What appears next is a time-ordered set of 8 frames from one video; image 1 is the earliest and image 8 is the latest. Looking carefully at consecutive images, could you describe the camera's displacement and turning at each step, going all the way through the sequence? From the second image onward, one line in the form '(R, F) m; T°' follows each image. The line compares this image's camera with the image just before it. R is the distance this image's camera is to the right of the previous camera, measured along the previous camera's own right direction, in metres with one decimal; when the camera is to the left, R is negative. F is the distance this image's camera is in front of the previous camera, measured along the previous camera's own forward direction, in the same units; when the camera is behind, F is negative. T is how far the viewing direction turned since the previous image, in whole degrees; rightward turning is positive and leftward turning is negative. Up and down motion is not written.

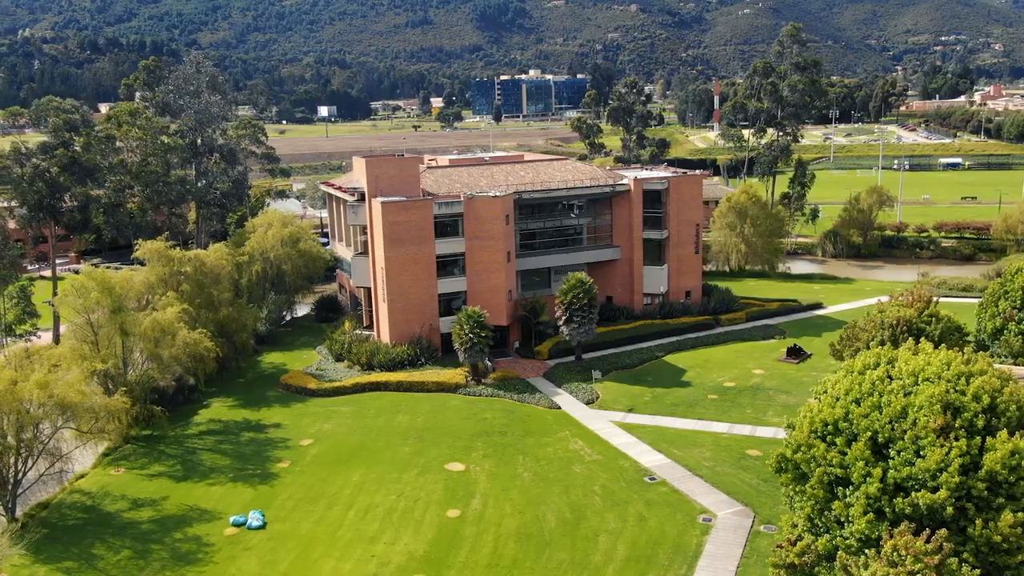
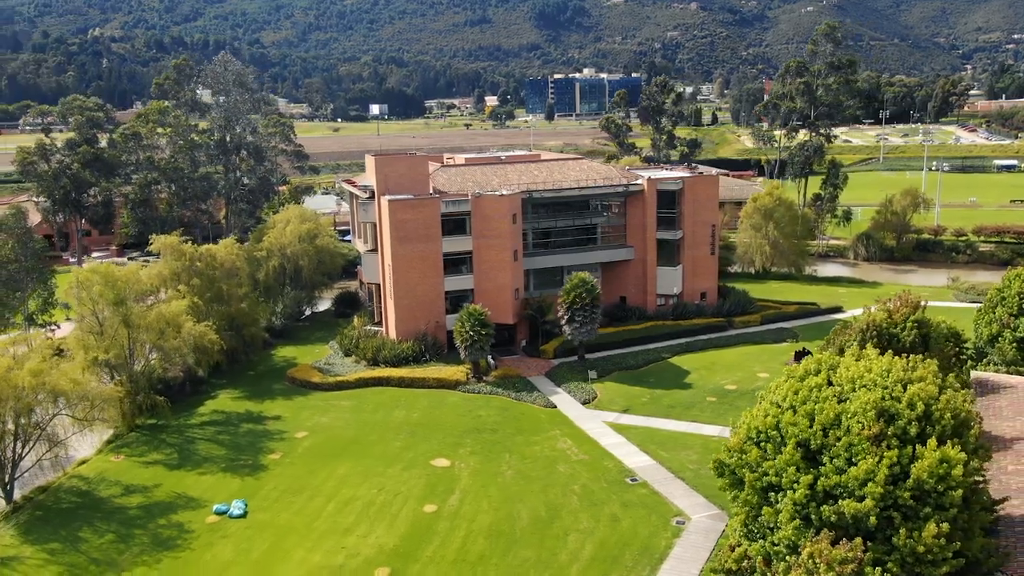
(+2.8, -0.1) m; -4°
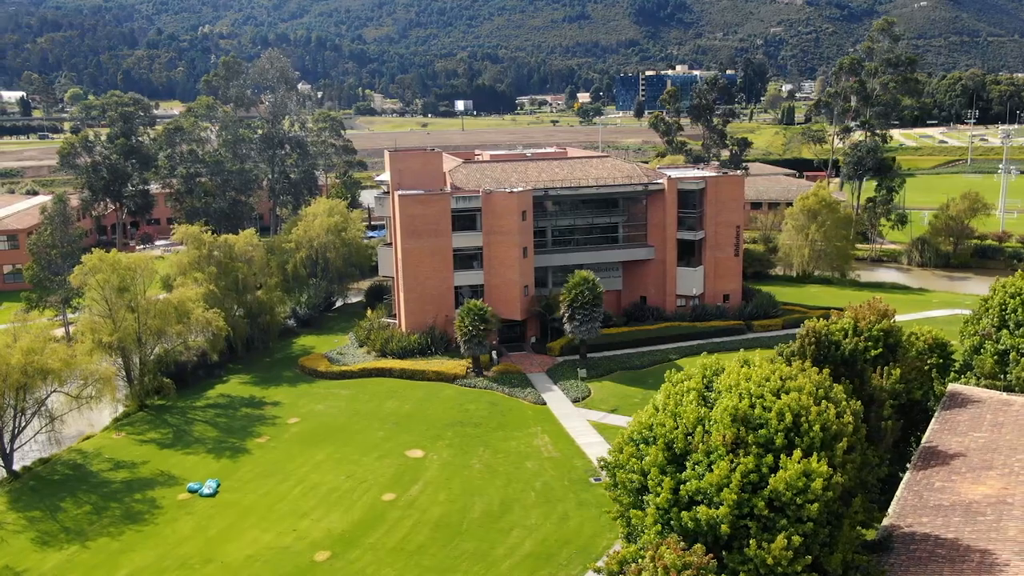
(+4.8, -0.1) m; -6°
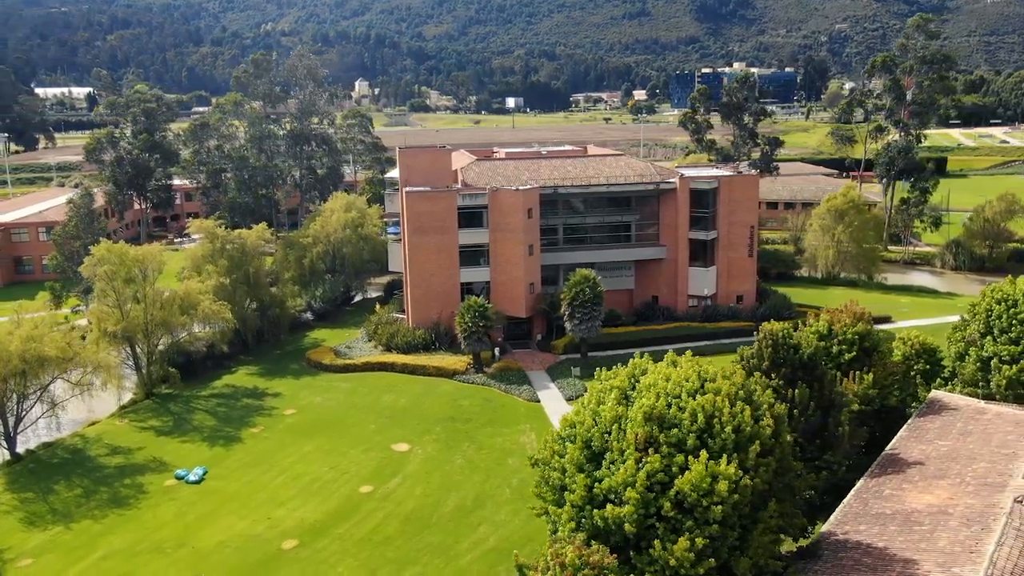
(+2.9, -0.1) m; -4°
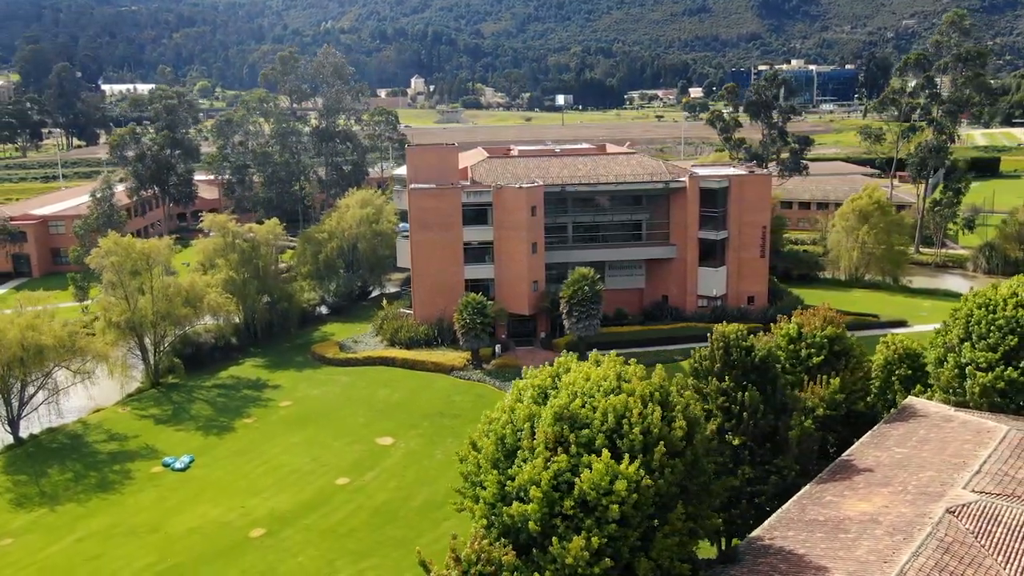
(+3.0, -0.1) m; -4°
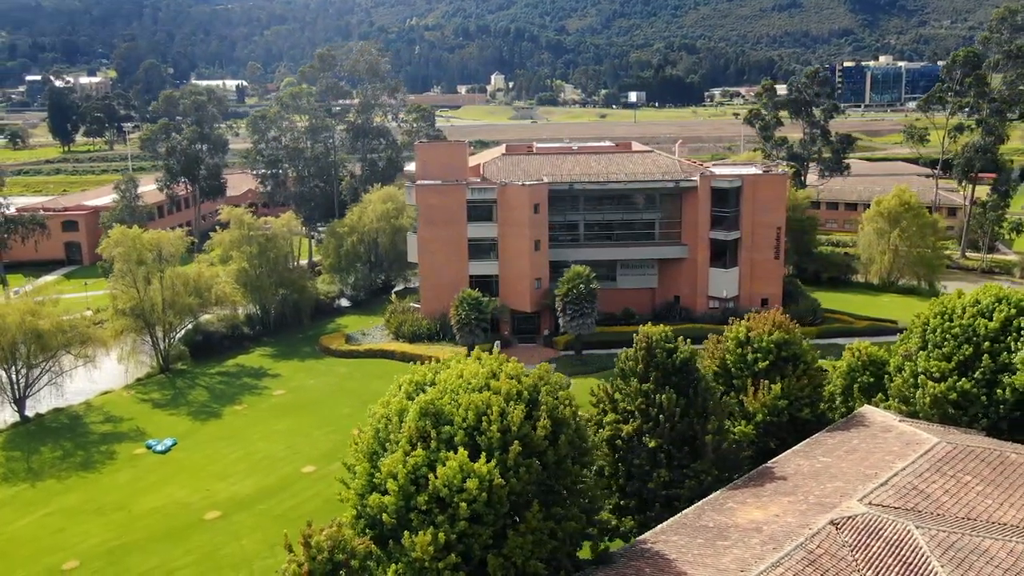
(+4.5, 0.0) m; -5°
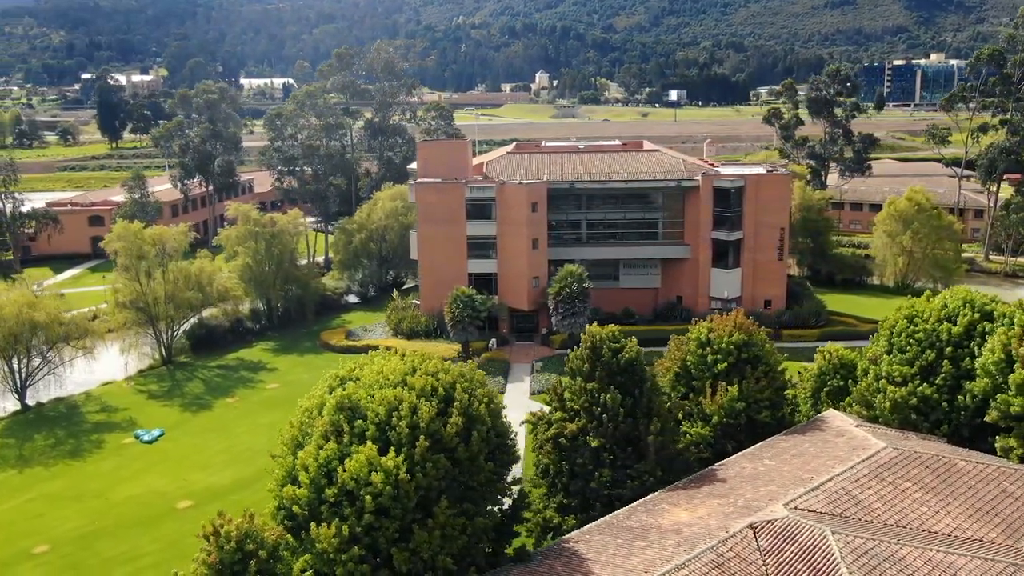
(+2.8, -0.1) m; -3°
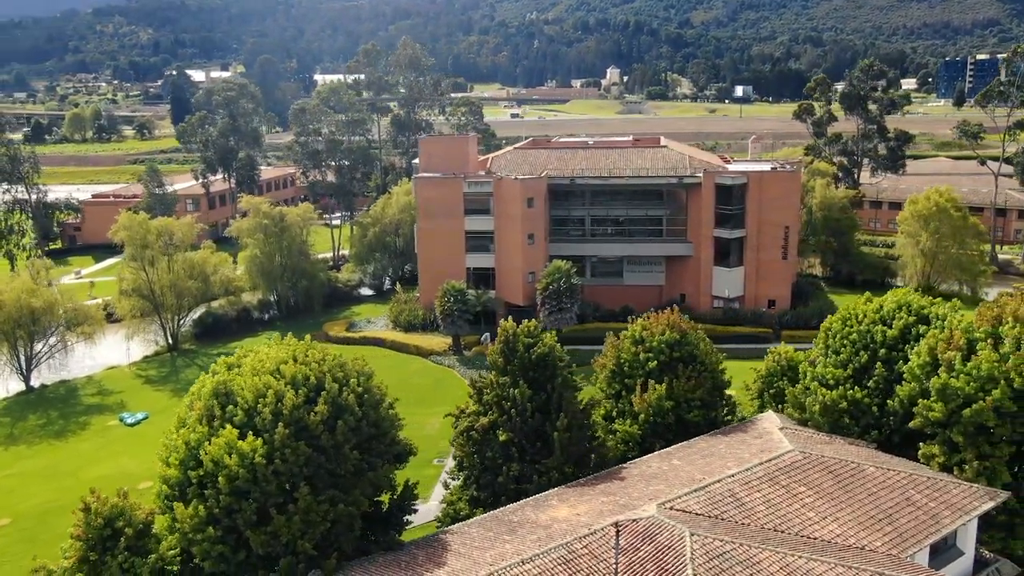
(+4.5, 0.0) m; -5°
